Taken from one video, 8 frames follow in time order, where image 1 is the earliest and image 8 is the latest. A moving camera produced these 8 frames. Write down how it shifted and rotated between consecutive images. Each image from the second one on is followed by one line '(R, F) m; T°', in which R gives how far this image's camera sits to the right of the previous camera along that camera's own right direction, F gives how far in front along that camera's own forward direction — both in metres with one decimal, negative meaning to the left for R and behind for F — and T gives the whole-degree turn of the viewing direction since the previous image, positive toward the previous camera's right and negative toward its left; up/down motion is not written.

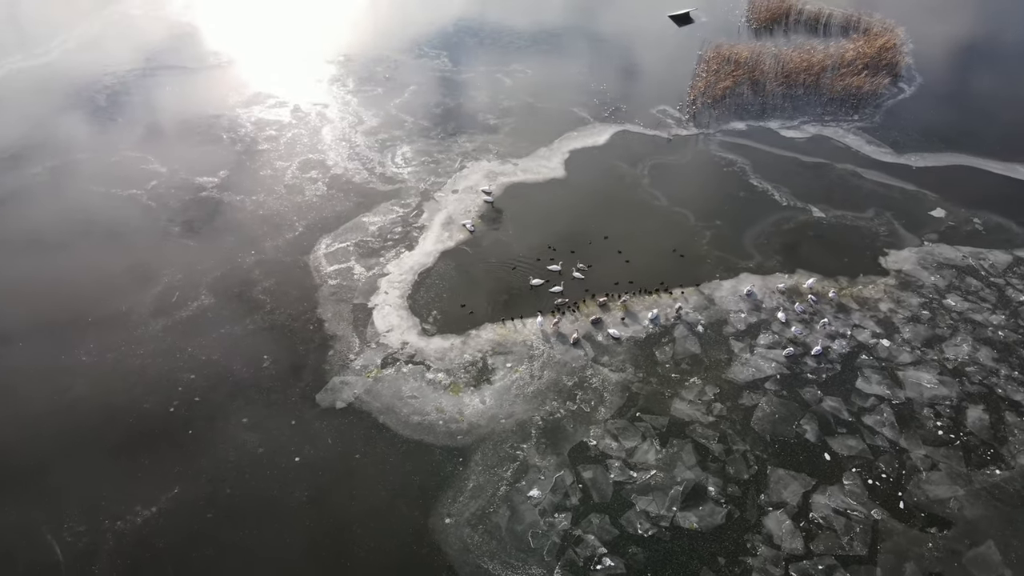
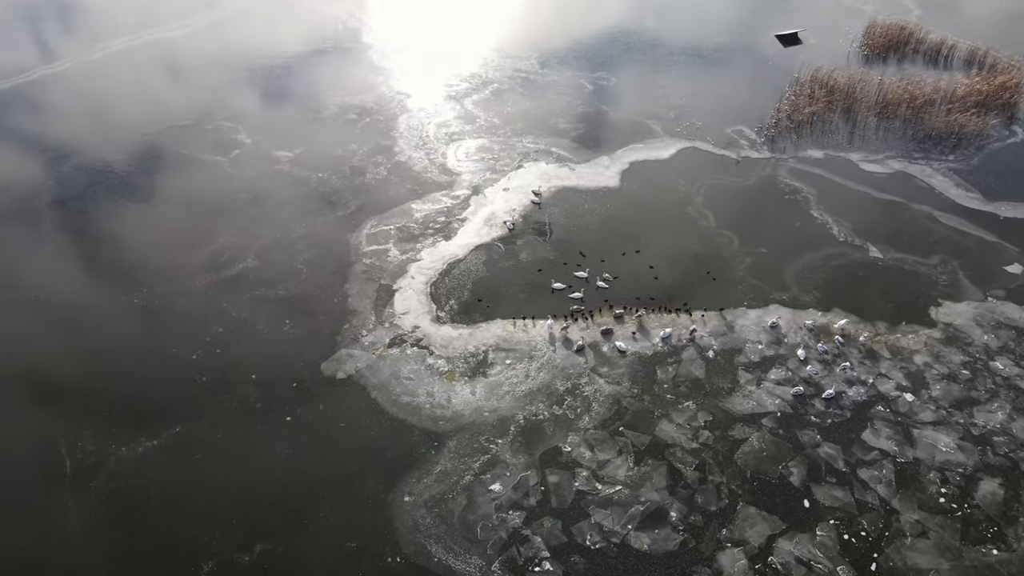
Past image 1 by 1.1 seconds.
(+2.8, -0.1) m; -9°
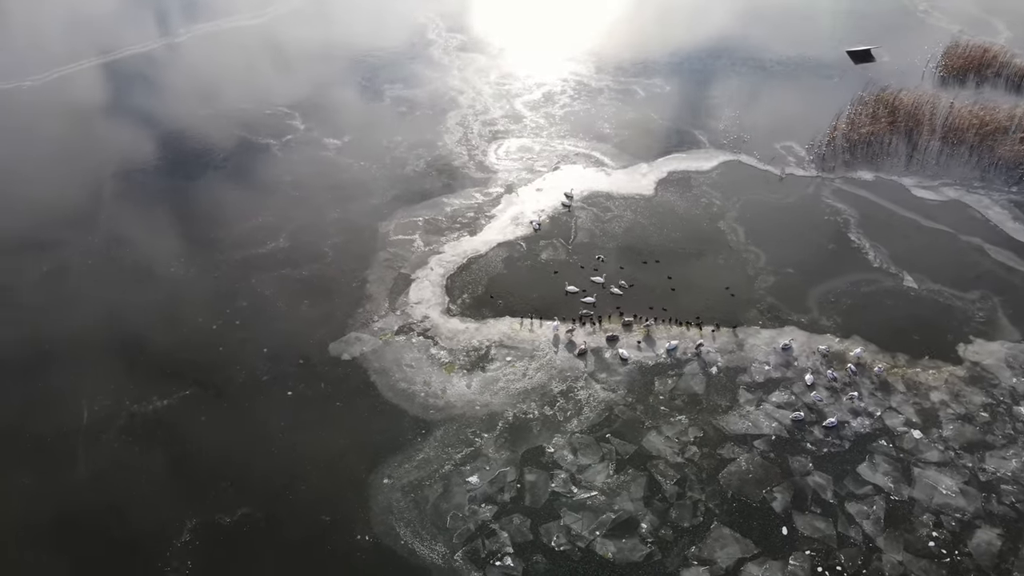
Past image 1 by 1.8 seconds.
(+1.8, -0.1) m; -6°
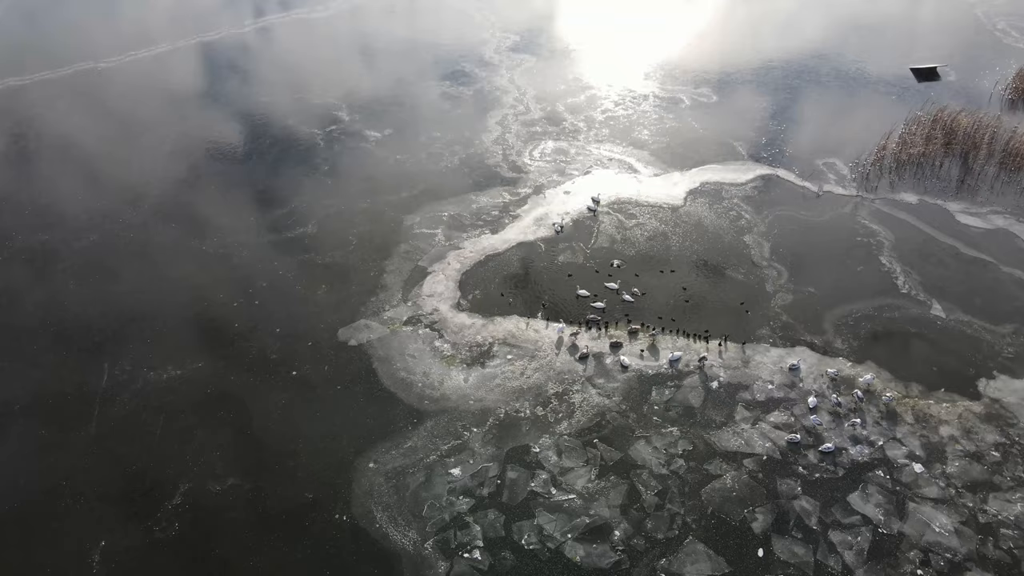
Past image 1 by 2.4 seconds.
(+1.6, -0.1) m; -5°
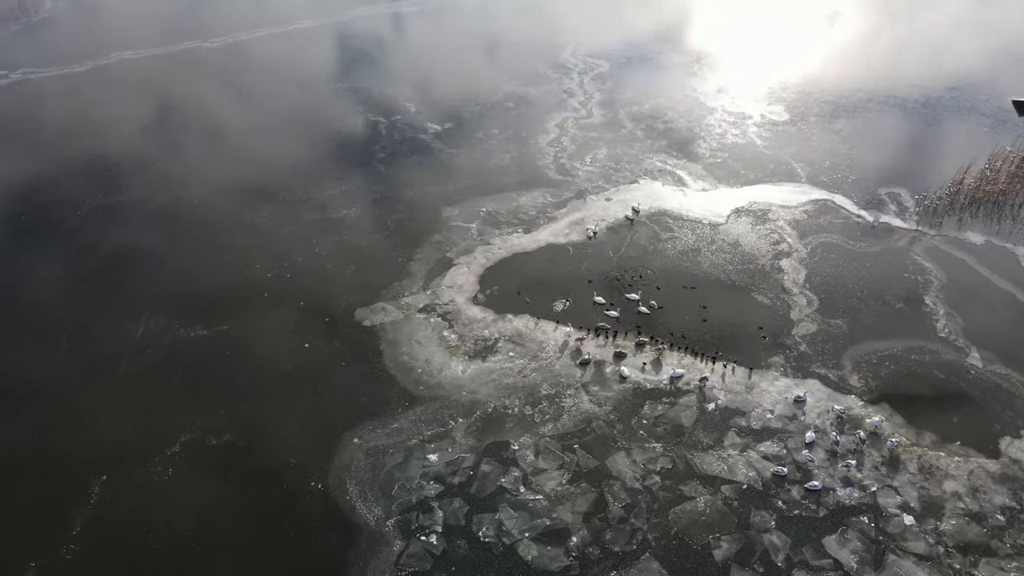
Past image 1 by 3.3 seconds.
(+2.4, -0.1) m; -8°
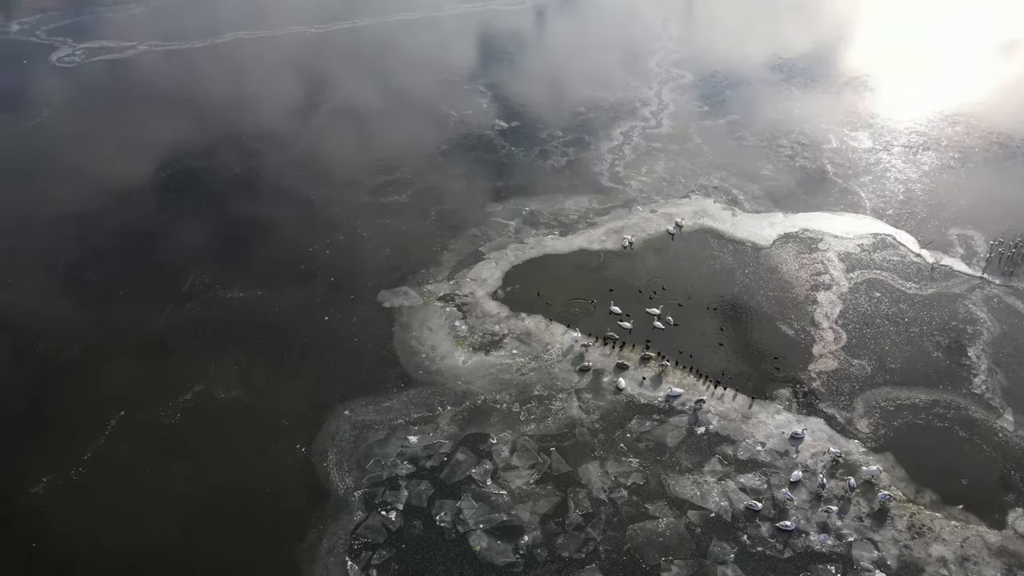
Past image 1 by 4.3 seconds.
(+2.7, -0.1) m; -9°
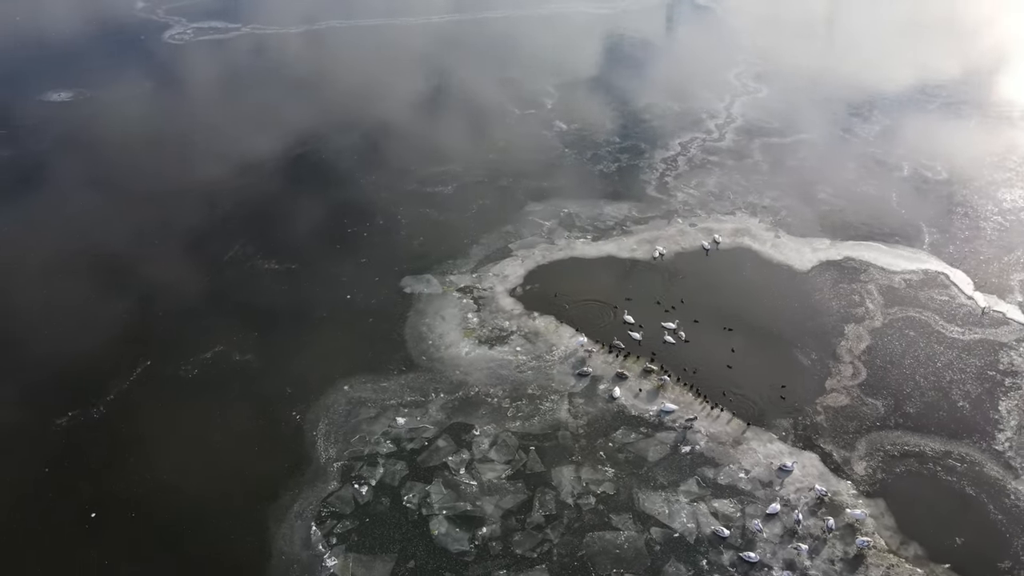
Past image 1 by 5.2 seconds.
(+2.5, -0.1) m; -8°
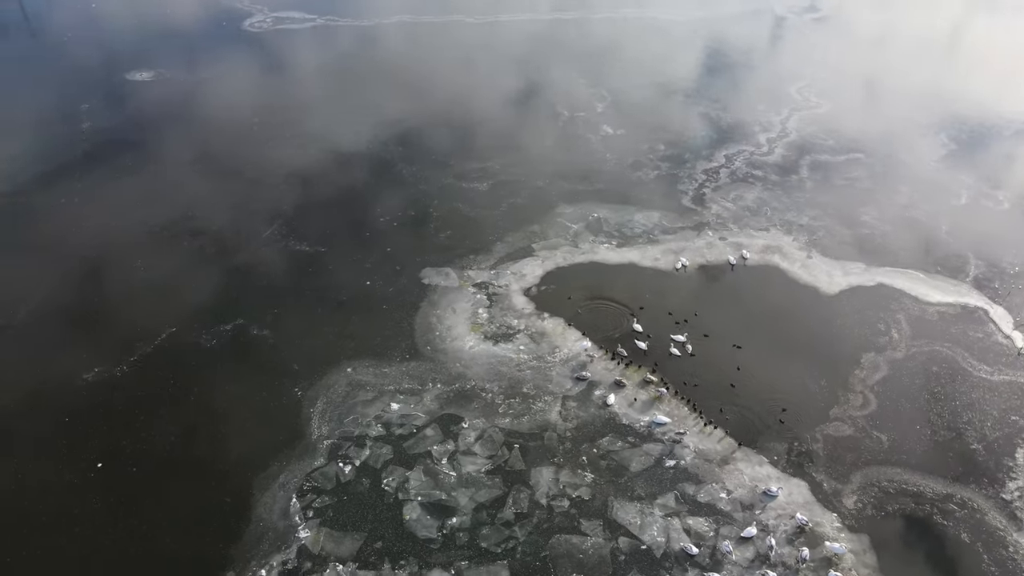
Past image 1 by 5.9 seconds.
(+1.9, -0.1) m; -6°
